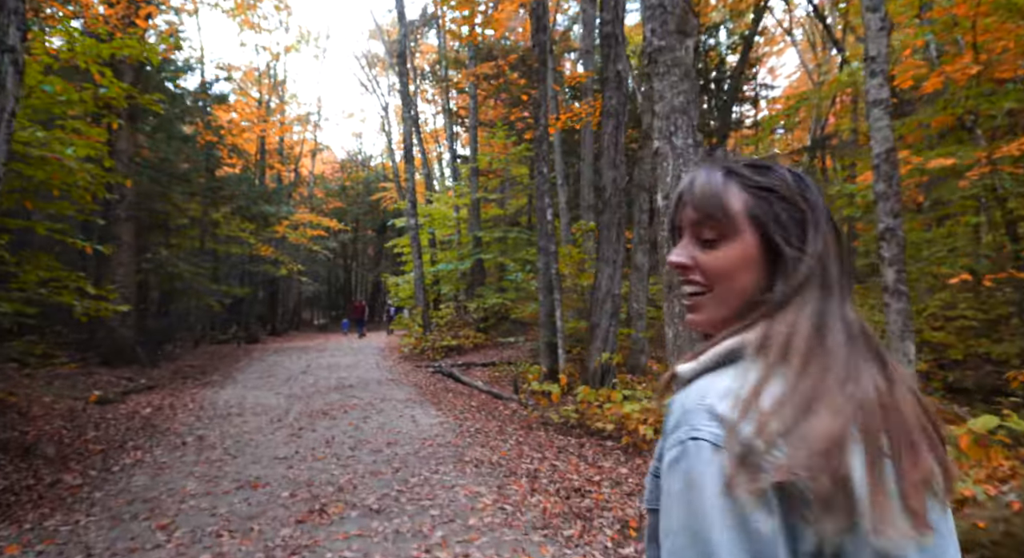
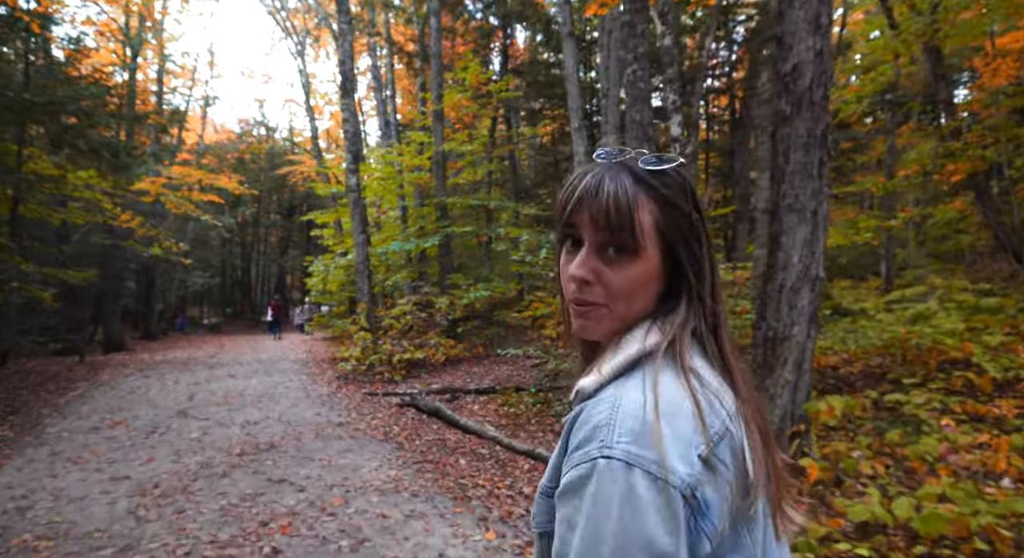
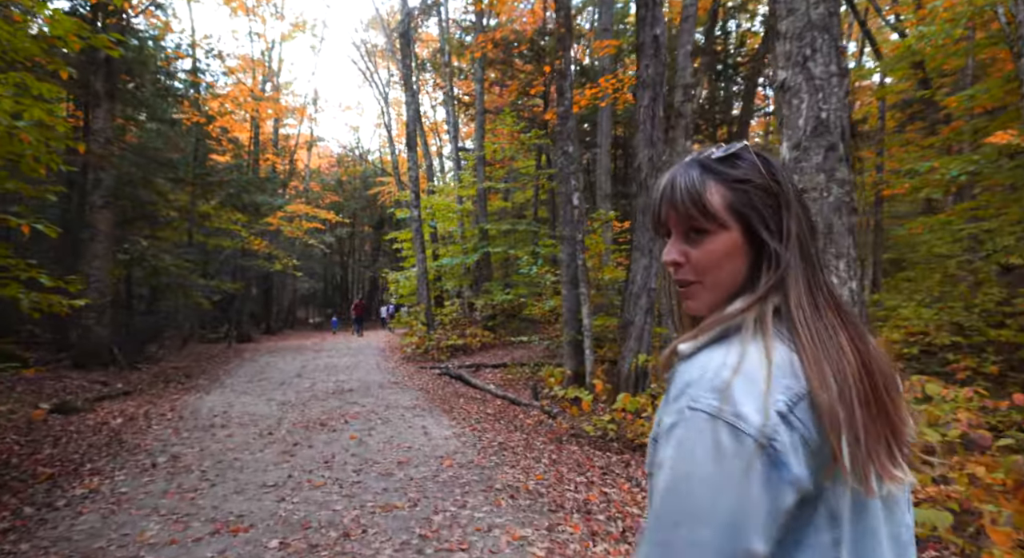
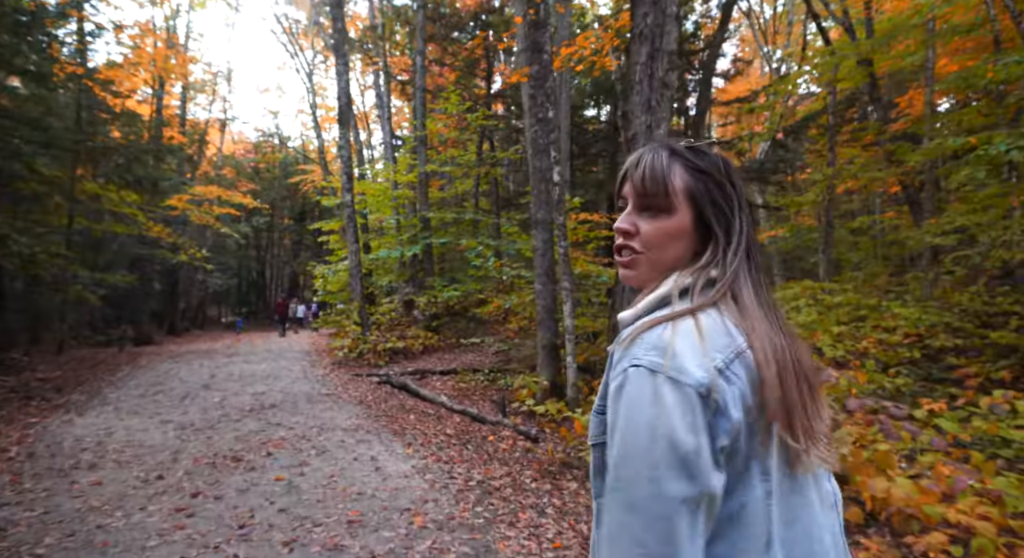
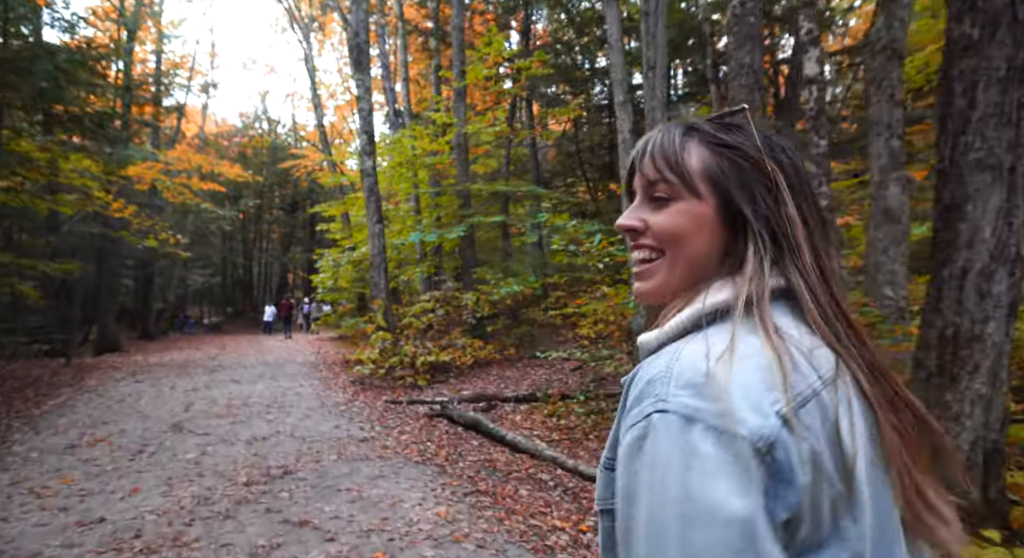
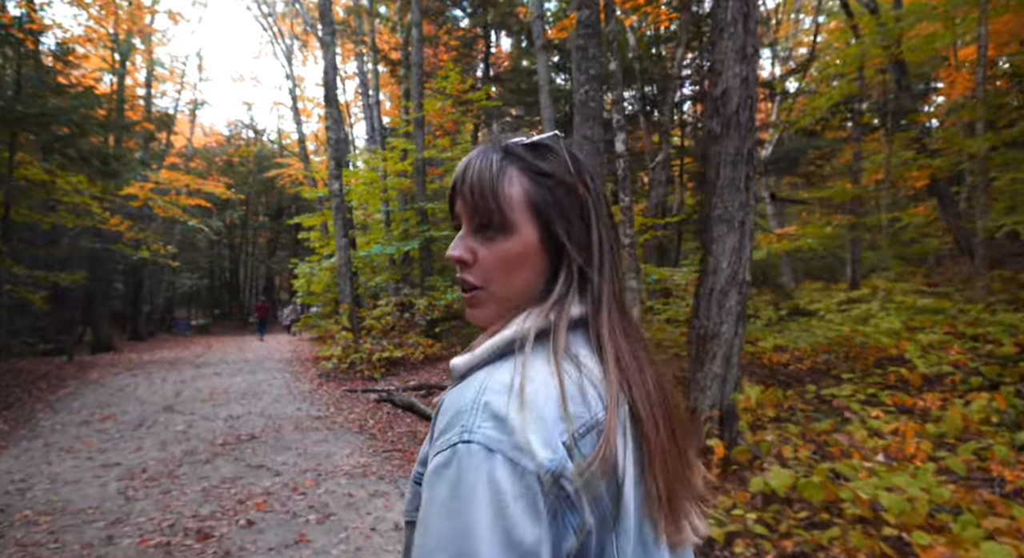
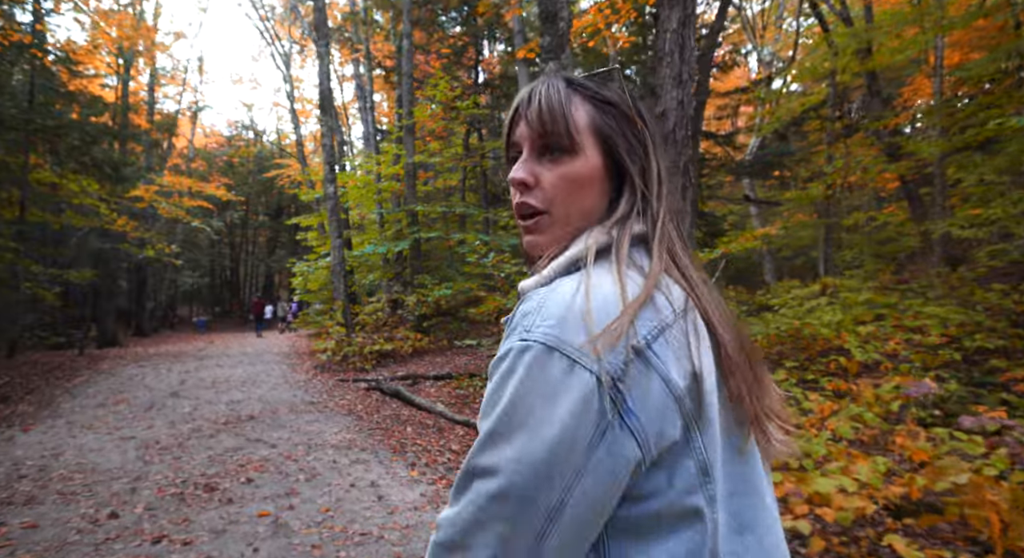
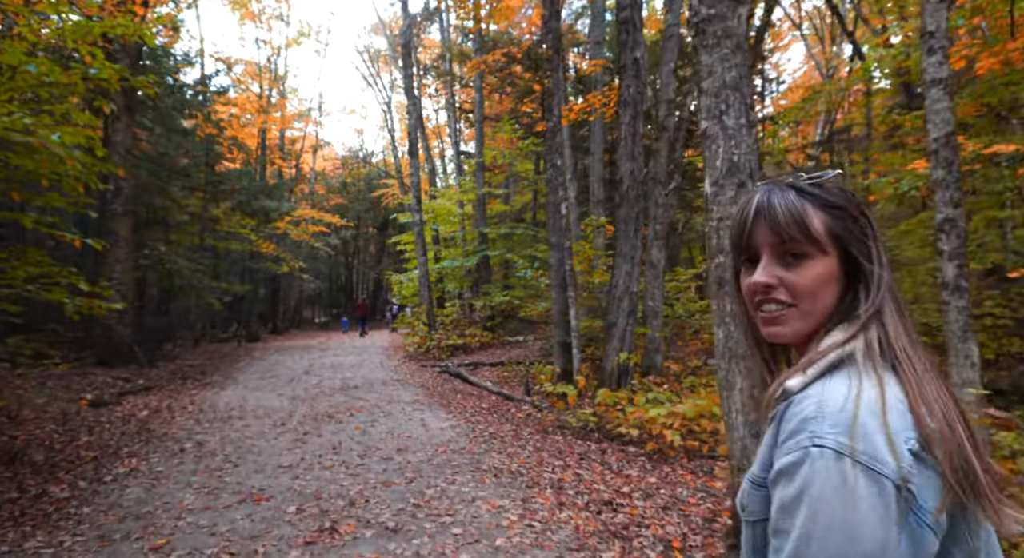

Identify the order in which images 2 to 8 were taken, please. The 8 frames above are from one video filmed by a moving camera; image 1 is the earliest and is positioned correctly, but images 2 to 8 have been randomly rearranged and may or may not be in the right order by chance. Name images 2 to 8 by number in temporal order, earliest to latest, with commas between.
8, 3, 4, 7, 6, 2, 5
